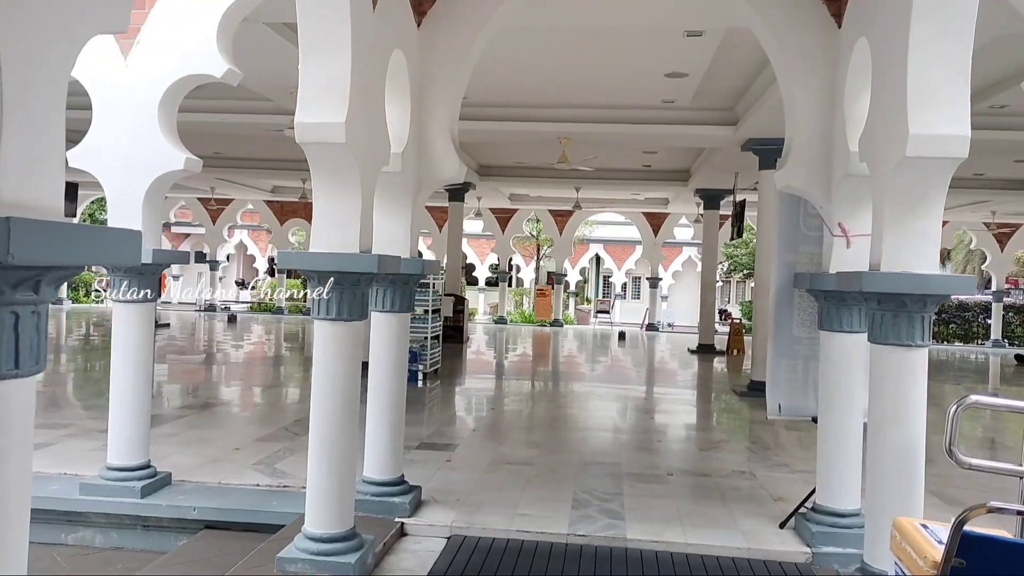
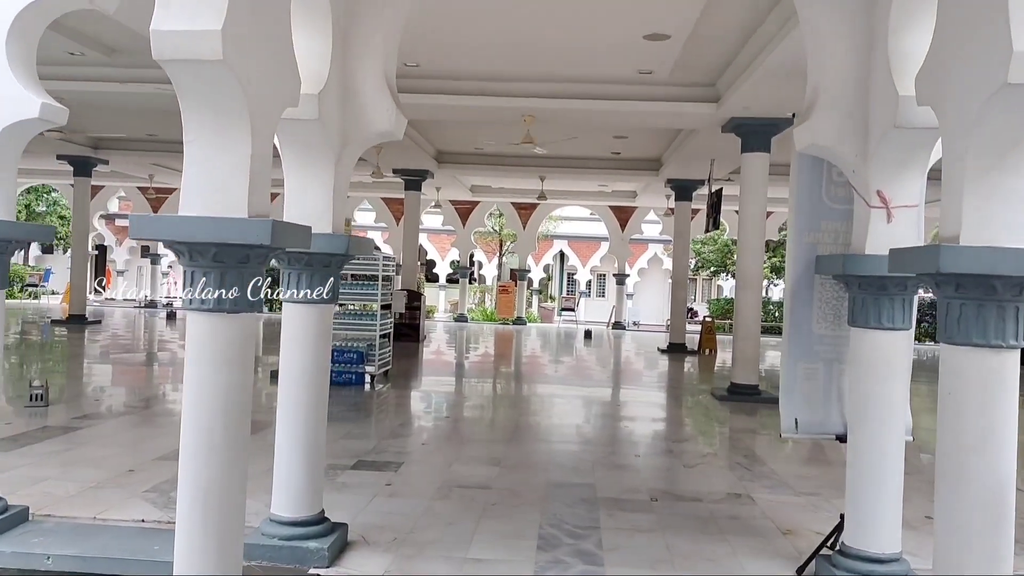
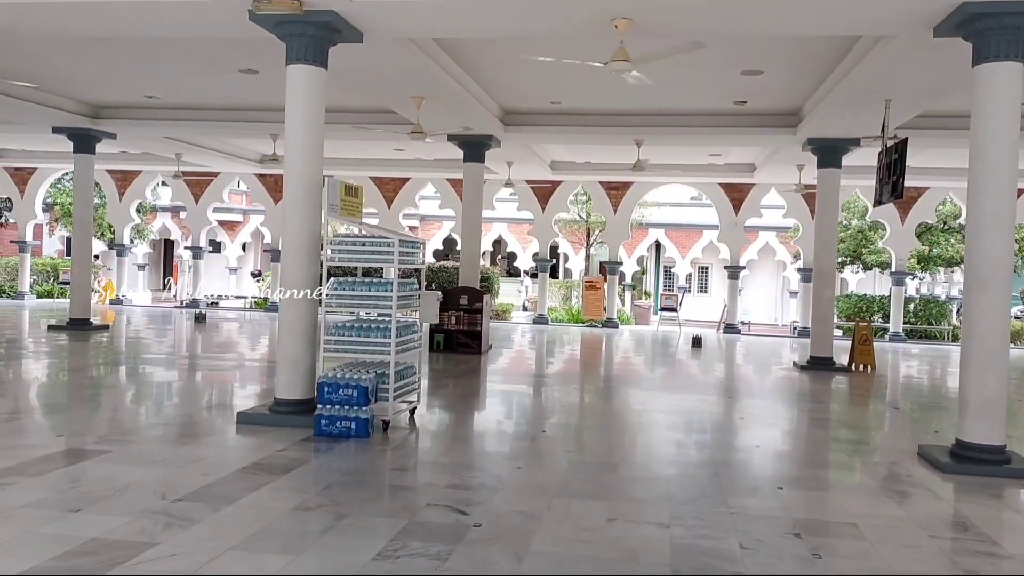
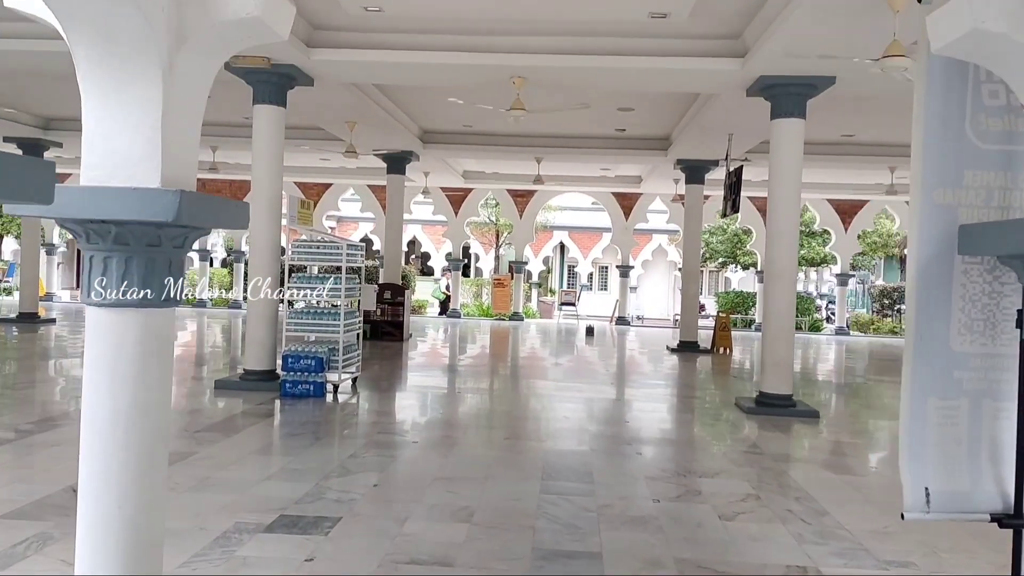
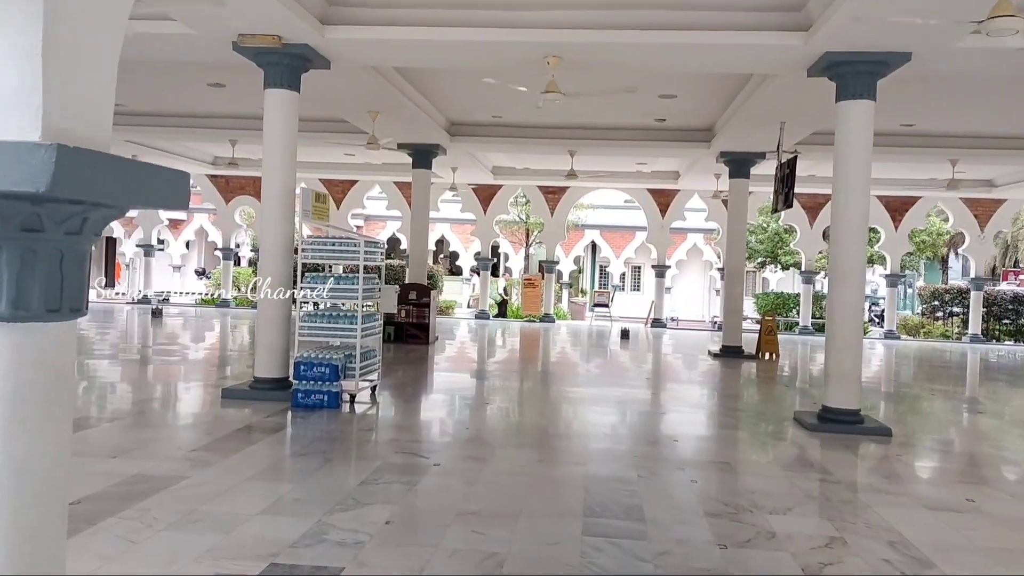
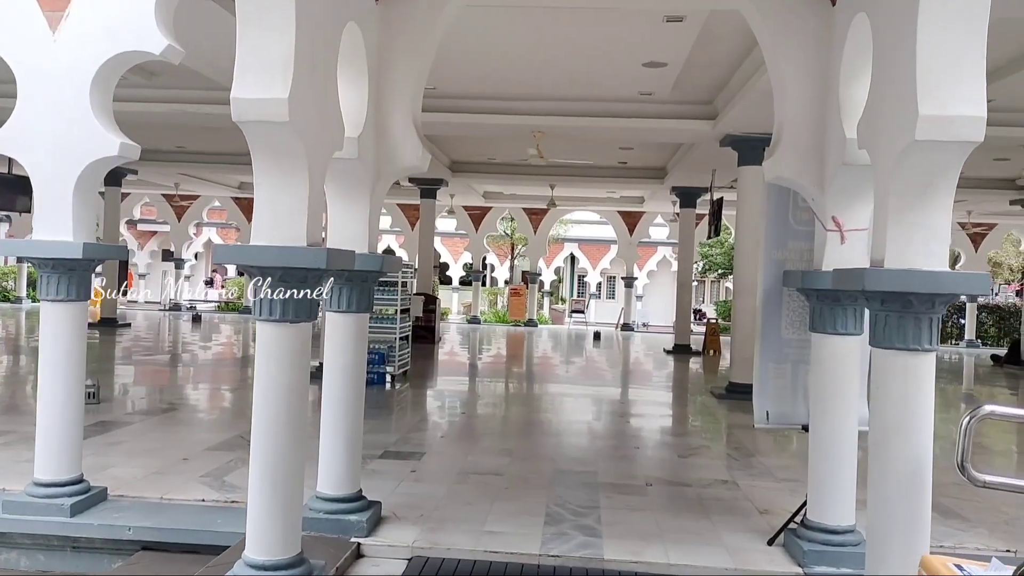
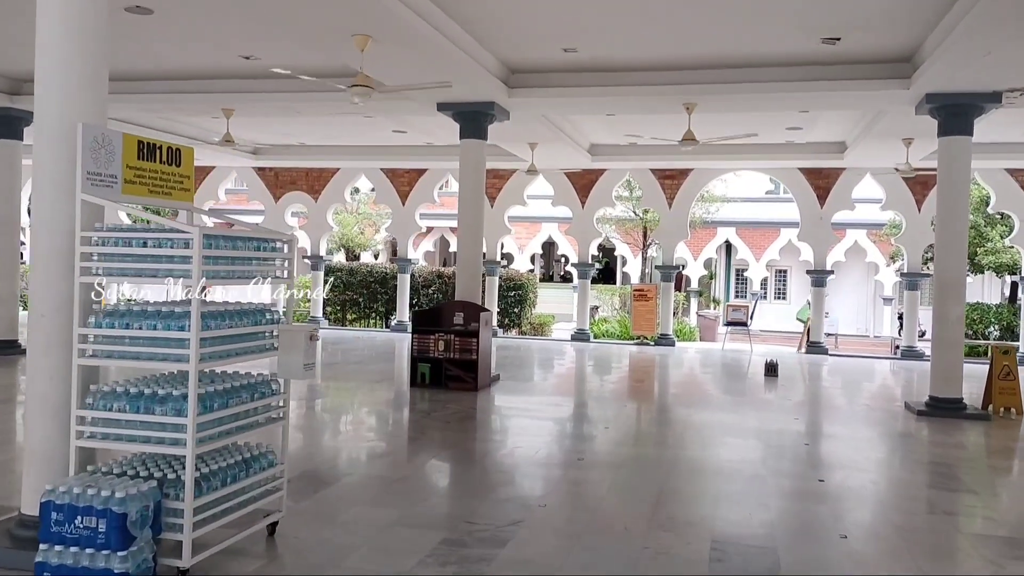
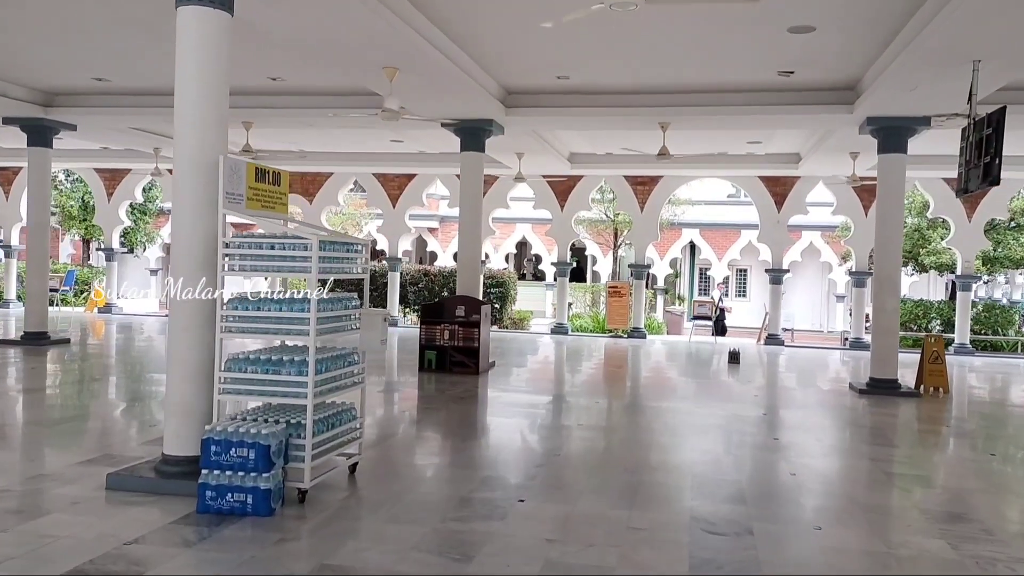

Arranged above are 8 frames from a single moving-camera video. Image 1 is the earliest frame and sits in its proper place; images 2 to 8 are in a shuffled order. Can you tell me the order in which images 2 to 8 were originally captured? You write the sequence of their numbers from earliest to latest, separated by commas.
6, 2, 4, 5, 3, 8, 7
